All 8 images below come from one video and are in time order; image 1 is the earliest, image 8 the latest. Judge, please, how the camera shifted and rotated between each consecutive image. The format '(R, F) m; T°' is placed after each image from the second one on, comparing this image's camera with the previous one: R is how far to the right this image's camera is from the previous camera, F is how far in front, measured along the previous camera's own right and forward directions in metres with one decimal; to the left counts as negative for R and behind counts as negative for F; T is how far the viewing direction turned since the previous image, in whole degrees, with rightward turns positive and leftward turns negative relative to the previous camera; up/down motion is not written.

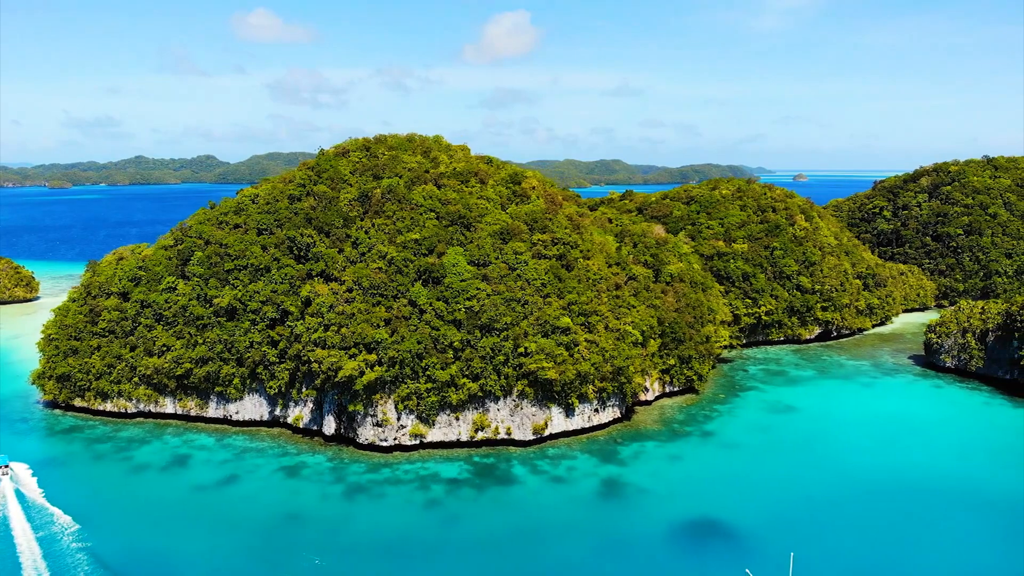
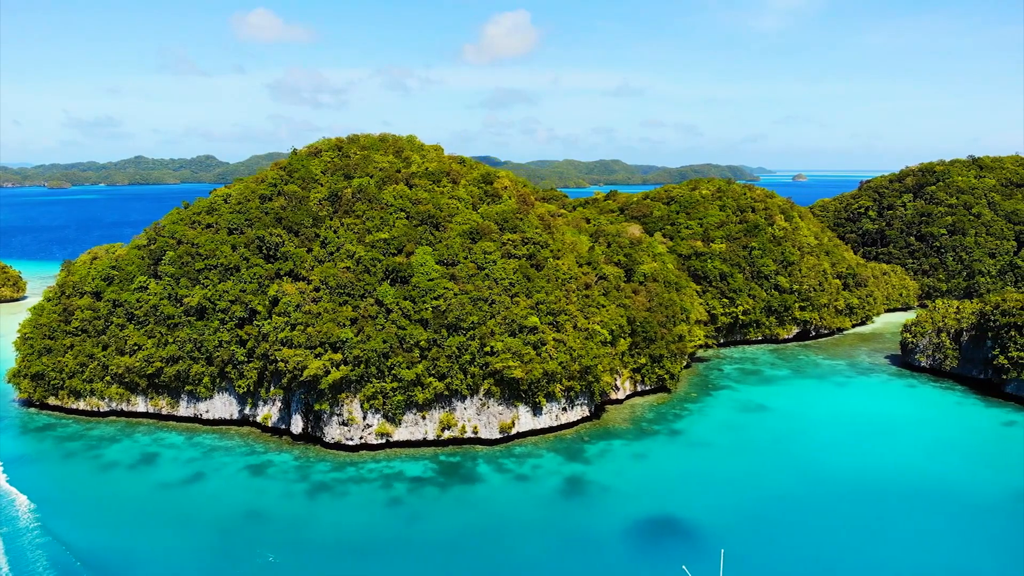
(+1.8, -0.1) m; 0°
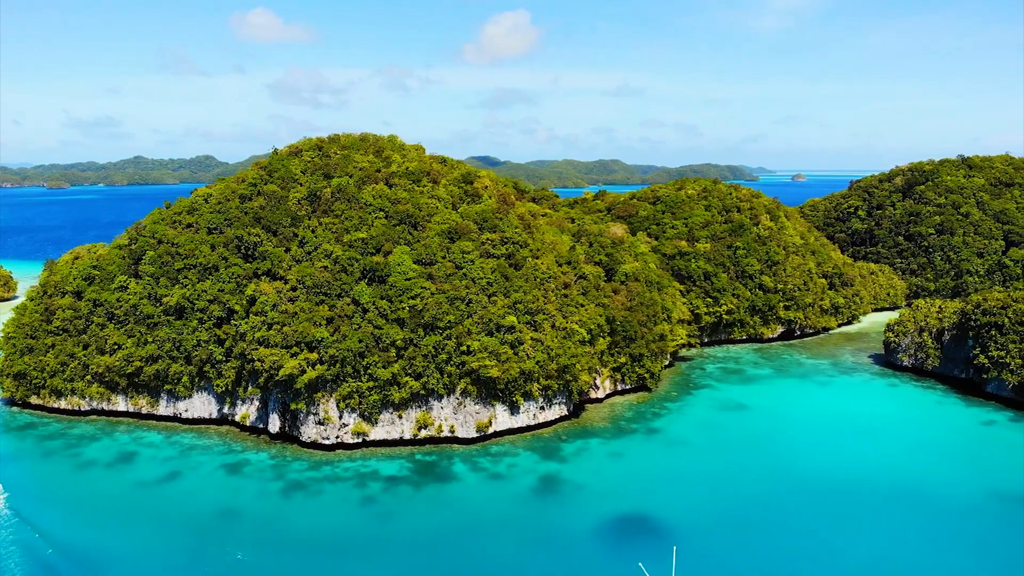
(+1.3, -0.1) m; 0°
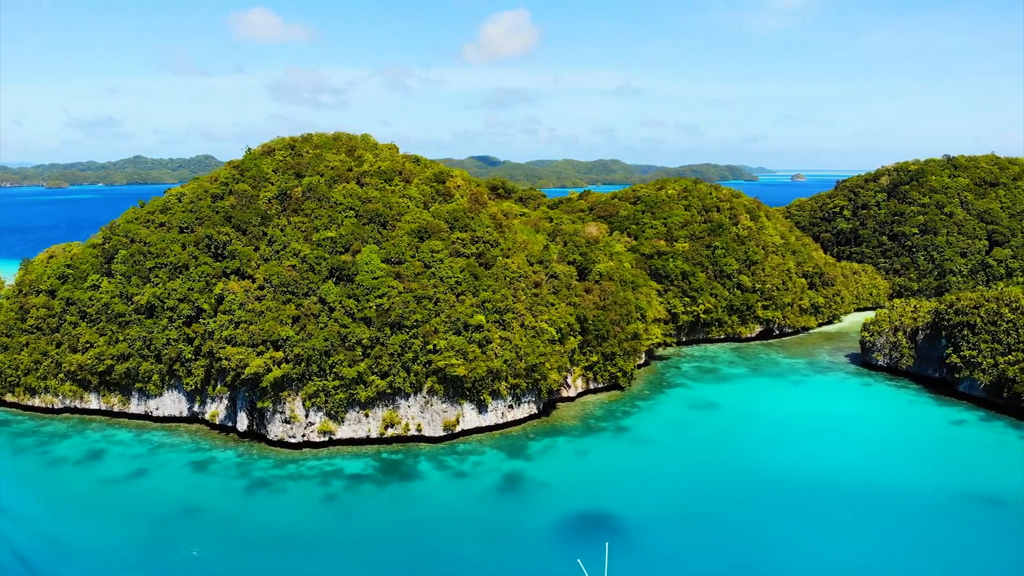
(+1.8, -0.1) m; 0°
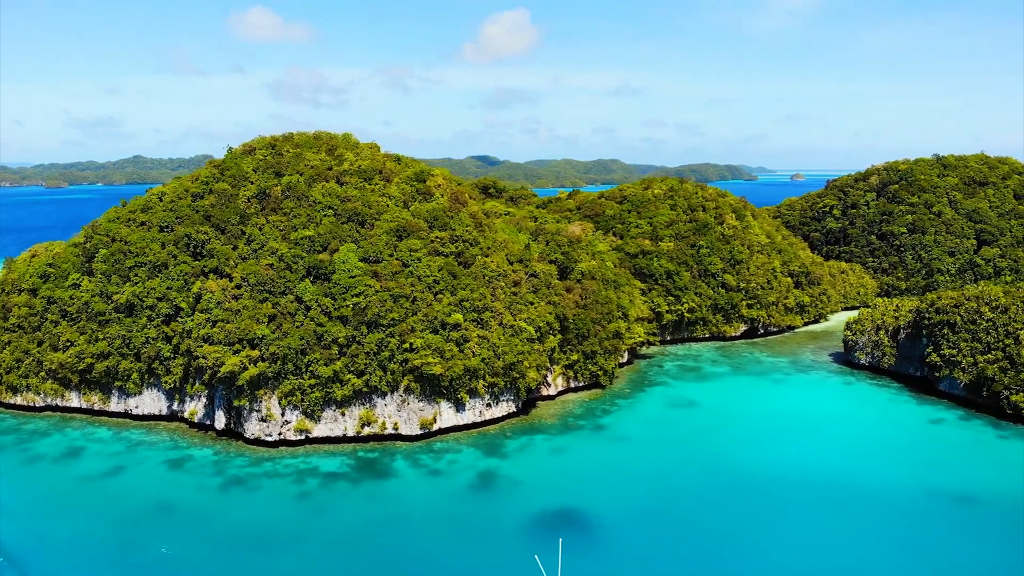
(+1.3, -0.1) m; 0°
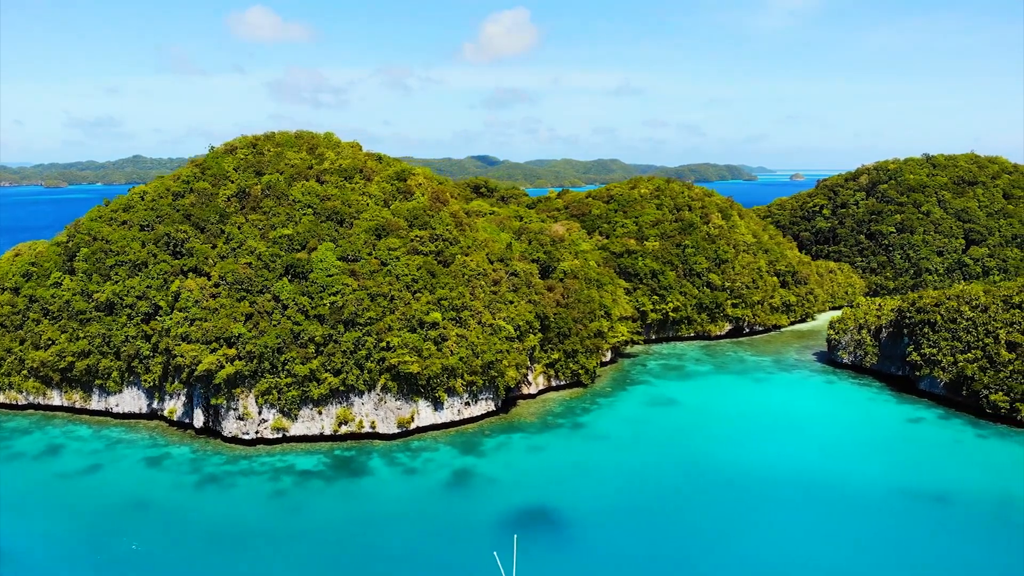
(+1.2, -0.1) m; 0°
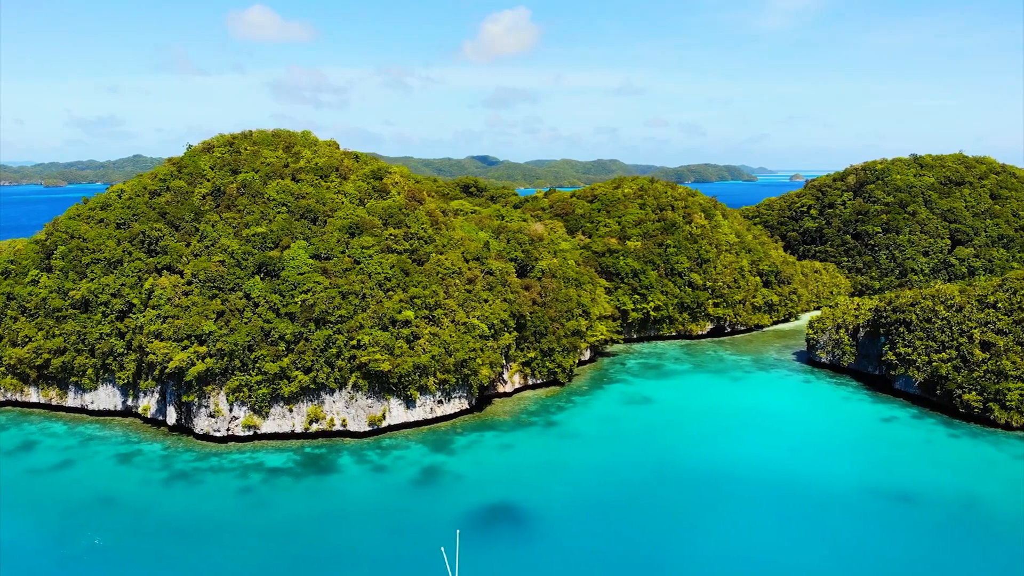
(+1.6, -0.1) m; 0°
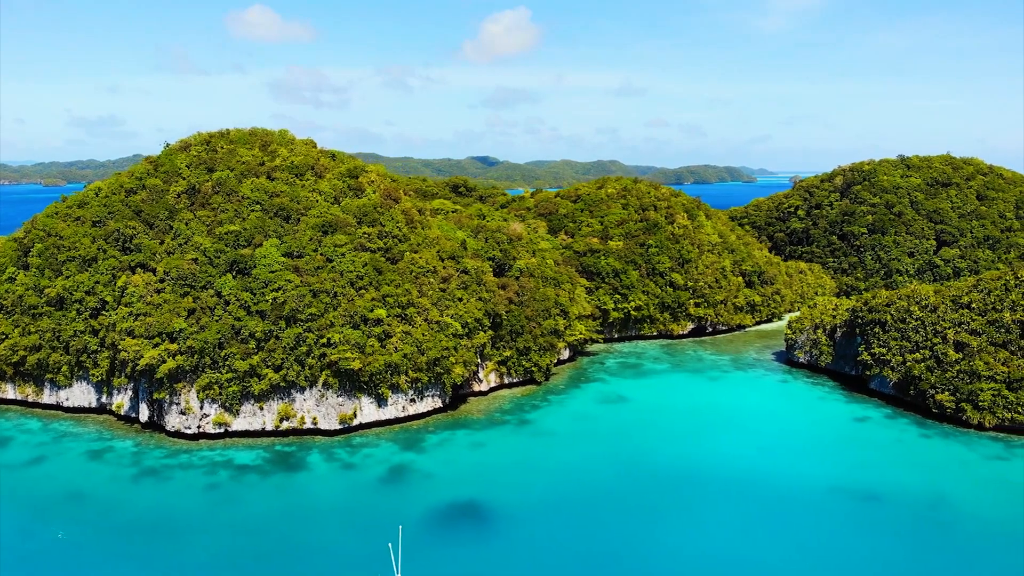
(+1.6, -0.1) m; 0°
